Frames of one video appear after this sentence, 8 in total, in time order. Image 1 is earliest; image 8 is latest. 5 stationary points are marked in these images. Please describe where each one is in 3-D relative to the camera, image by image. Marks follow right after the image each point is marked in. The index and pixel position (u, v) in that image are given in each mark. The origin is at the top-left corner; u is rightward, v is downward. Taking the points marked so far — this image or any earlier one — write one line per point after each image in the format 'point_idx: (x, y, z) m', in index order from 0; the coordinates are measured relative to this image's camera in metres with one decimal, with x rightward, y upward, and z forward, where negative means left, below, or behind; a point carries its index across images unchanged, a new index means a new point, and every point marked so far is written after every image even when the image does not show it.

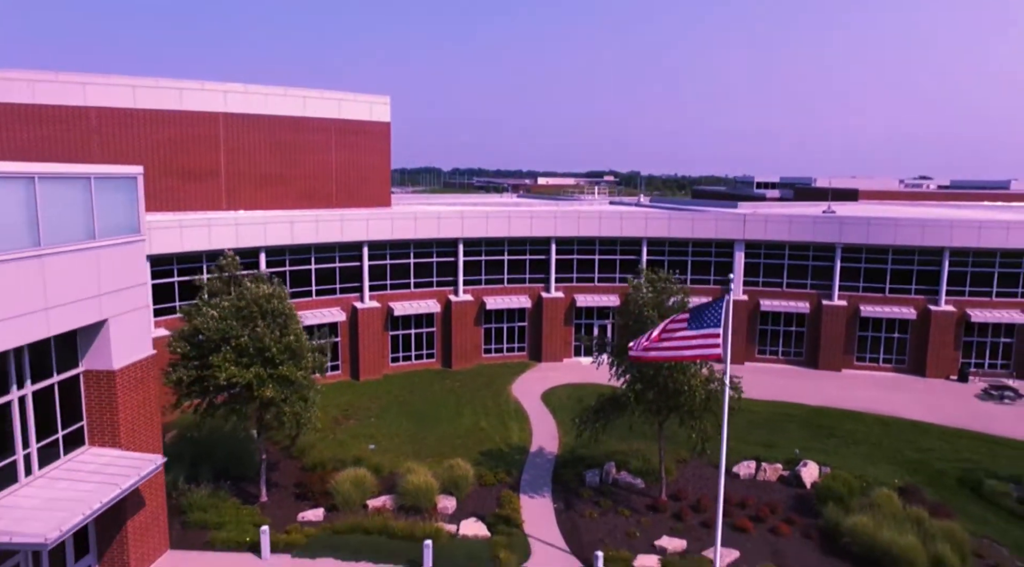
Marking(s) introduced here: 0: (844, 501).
0: (+6.8, -4.3, +14.6) m
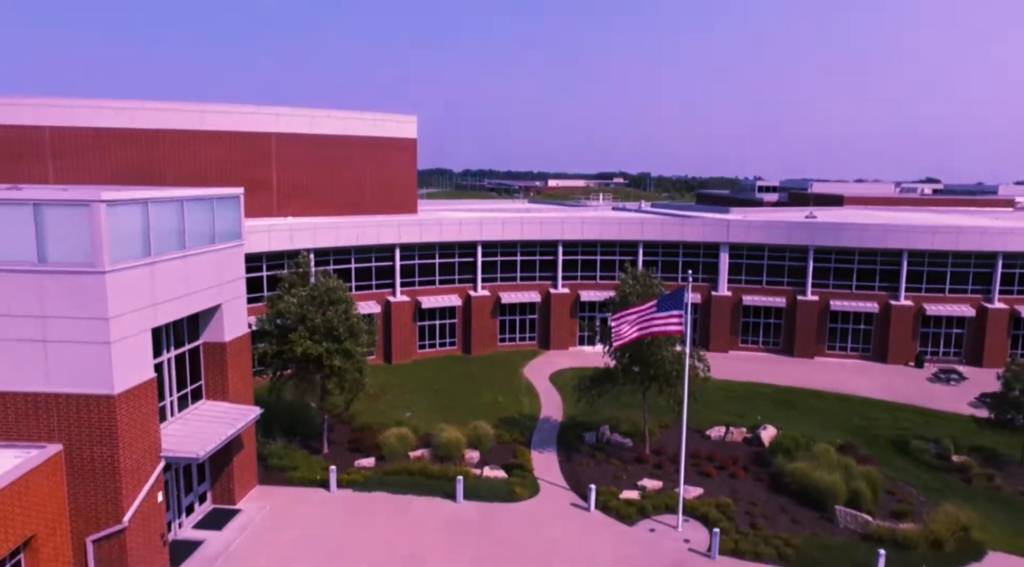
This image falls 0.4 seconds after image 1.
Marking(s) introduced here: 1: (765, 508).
0: (+7.1, -4.2, +18.3) m
1: (+5.7, -4.9, +16.0) m
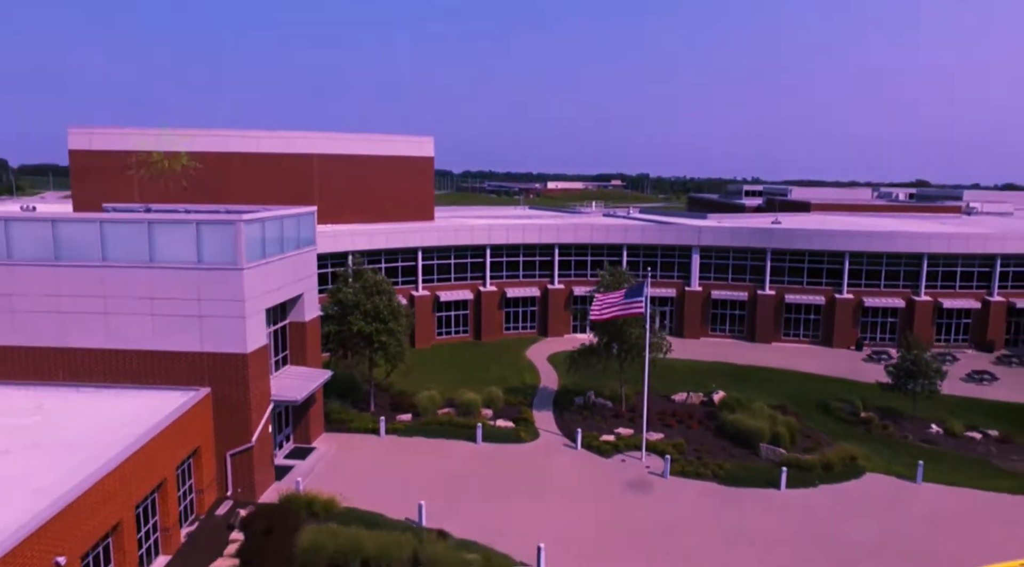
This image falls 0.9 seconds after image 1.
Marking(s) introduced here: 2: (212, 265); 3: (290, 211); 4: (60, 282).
0: (+7.3, -4.0, +23.7) m
1: (+5.9, -4.7, +21.4) m
2: (-7.1, +0.4, +17.1) m
3: (-6.0, +1.9, +19.7) m
4: (-11.0, +0.1, +17.6) m
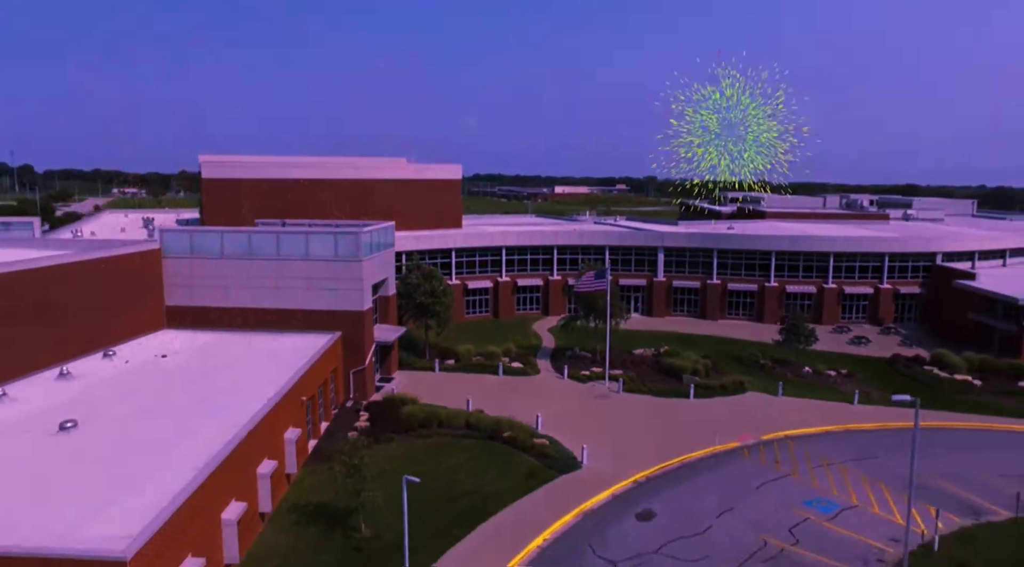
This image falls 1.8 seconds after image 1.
0: (+7.8, -3.5, +35.2) m
1: (+6.4, -4.2, +32.9) m
2: (-6.7, +0.9, +28.7) m
3: (-5.6, +2.5, +31.3) m
4: (-10.6, +0.6, +29.2) m
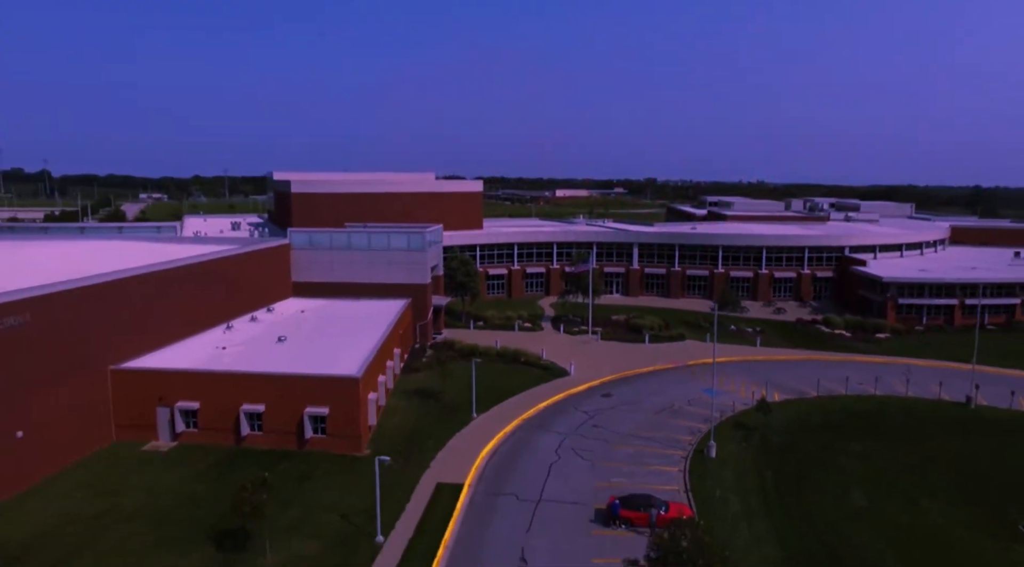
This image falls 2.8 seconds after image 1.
0: (+8.6, -2.4, +49.5) m
1: (+7.2, -3.1, +47.2) m
2: (-5.9, +2.0, +43.1) m
3: (-4.8, +3.5, +45.7) m
4: (-9.8, +1.7, +43.6) m
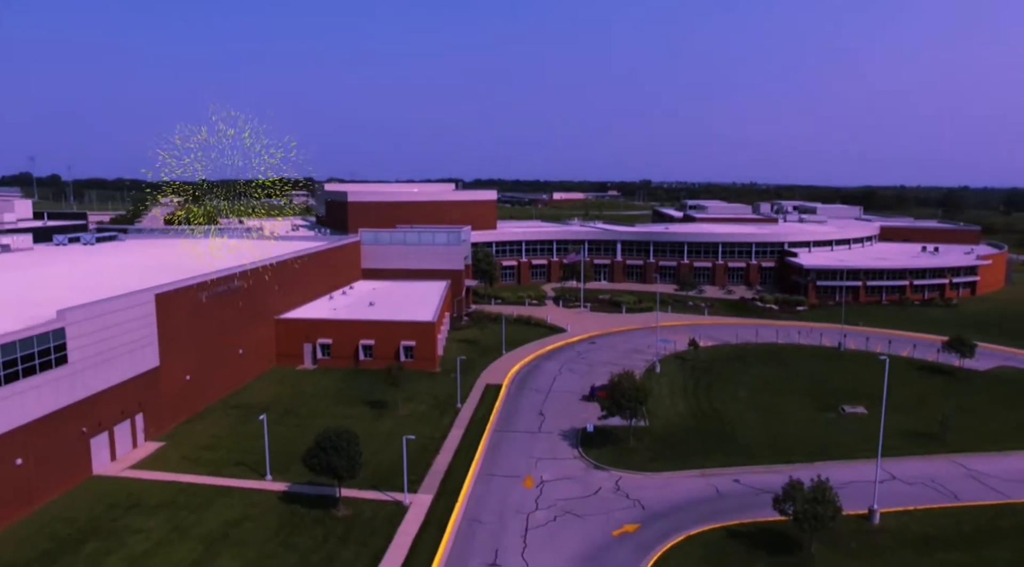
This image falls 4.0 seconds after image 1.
0: (+9.6, -1.2, +65.0) m
1: (+8.2, -1.9, +62.7) m
2: (-4.9, +3.1, +58.6) m
3: (-3.9, +4.6, +61.2) m
4: (-8.8, +2.8, +59.1) m
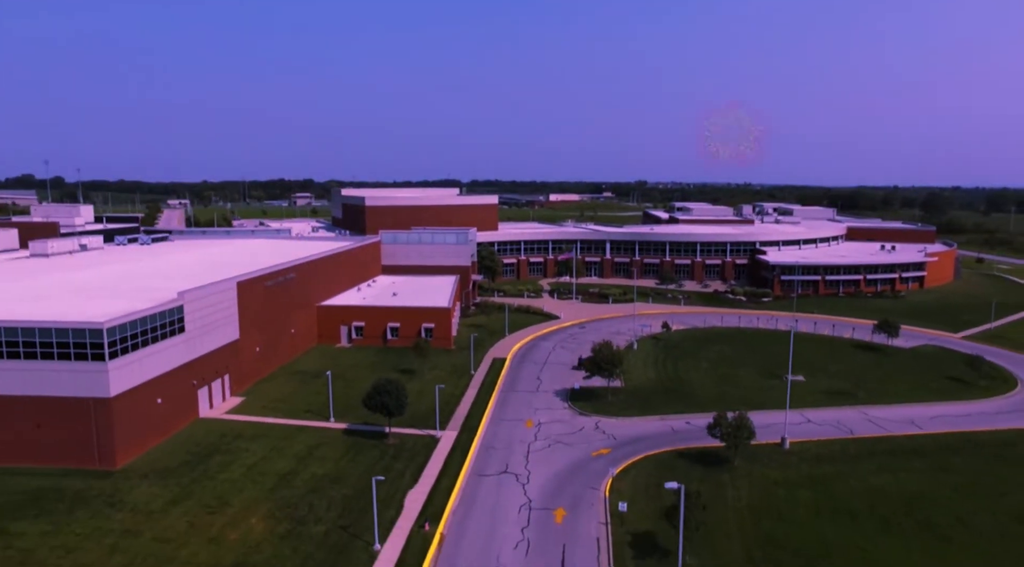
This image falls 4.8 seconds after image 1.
0: (+9.6, -0.7, +73.6) m
1: (+8.2, -1.4, +71.3) m
2: (-4.9, +3.6, +67.1) m
3: (-3.8, +5.2, +69.7) m
4: (-8.8, +3.3, +67.6) m
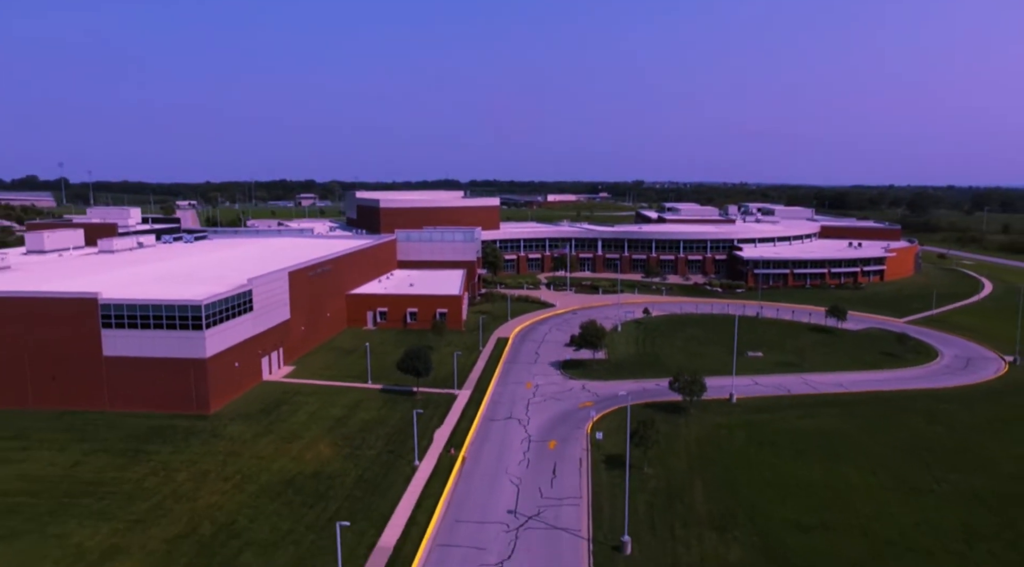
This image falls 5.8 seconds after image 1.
0: (+9.7, +0.1, +82.0) m
1: (+8.3, -0.6, +79.6) m
2: (-4.8, +4.4, +75.4) m
3: (-3.7, +5.9, +78.0) m
4: (-8.7, +4.0, +75.9) m
